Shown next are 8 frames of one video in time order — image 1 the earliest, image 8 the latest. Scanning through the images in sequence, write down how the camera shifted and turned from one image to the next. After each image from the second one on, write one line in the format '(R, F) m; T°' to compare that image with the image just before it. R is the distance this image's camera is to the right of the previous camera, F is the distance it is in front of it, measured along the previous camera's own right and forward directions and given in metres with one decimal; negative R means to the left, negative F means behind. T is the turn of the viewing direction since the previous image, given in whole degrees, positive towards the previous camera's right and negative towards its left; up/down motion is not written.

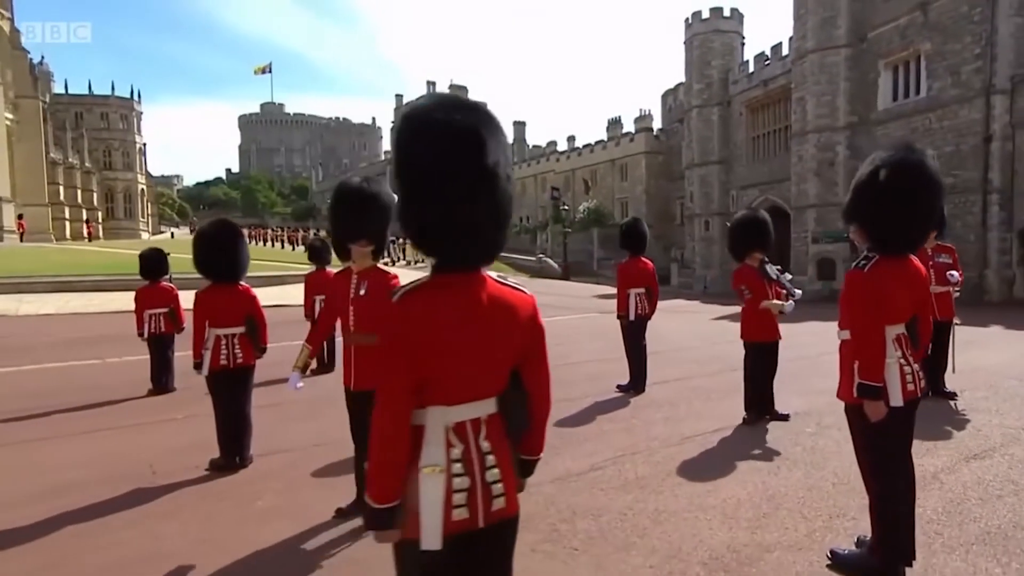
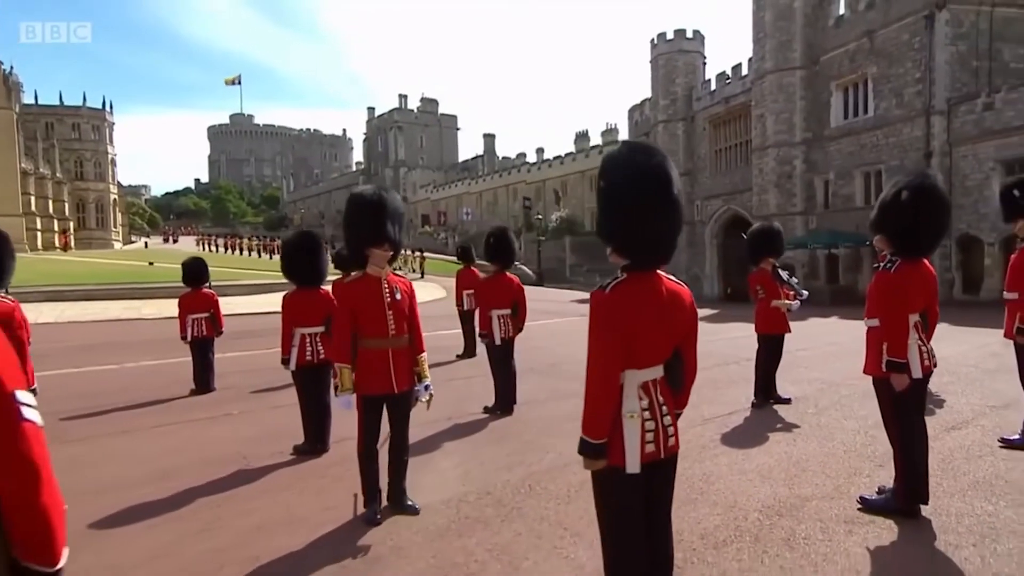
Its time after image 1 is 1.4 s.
(-0.8, -0.7) m; +4°
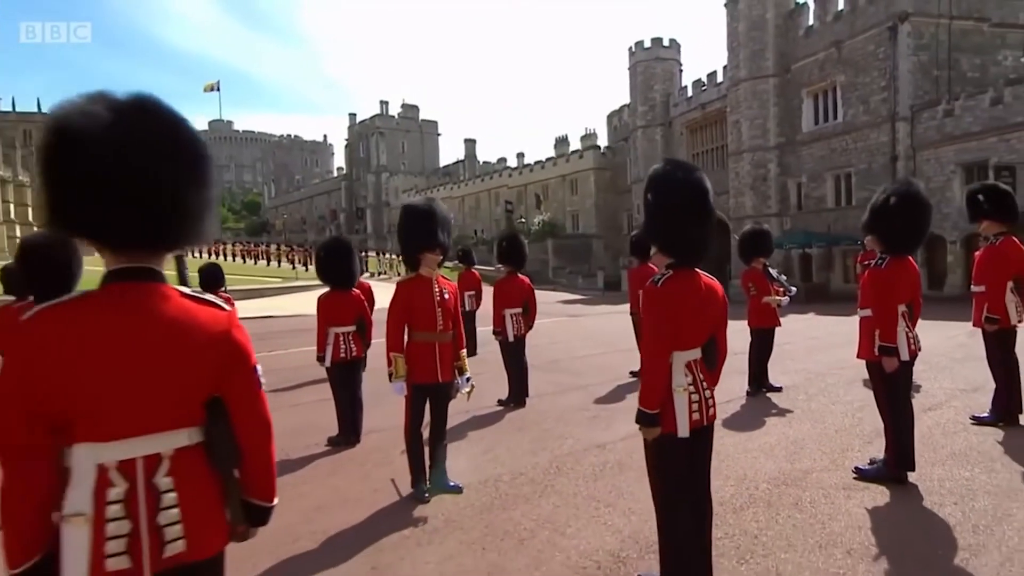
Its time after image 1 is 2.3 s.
(-0.4, -0.4) m; +2°
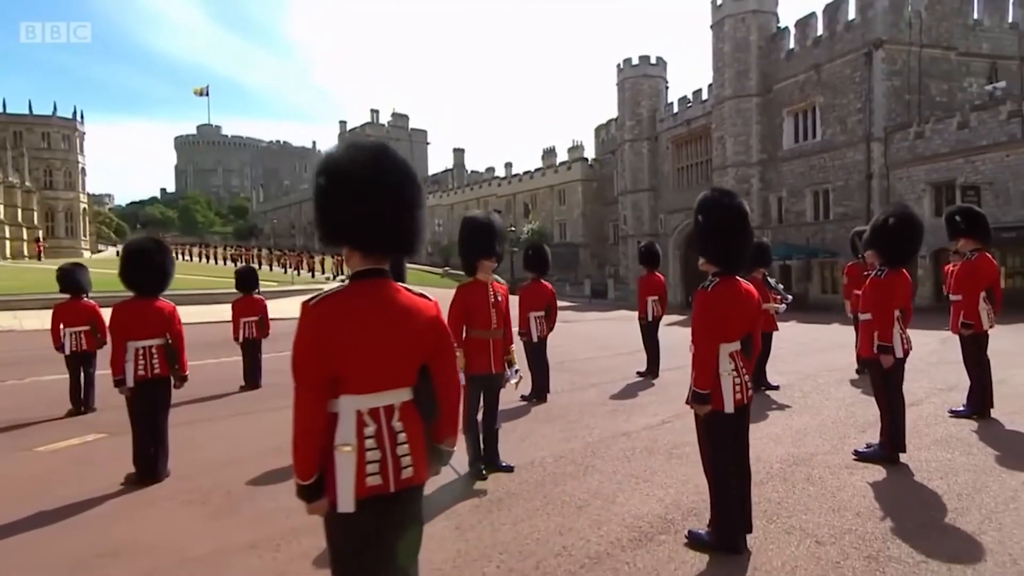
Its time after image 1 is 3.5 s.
(-0.5, -0.6) m; +2°
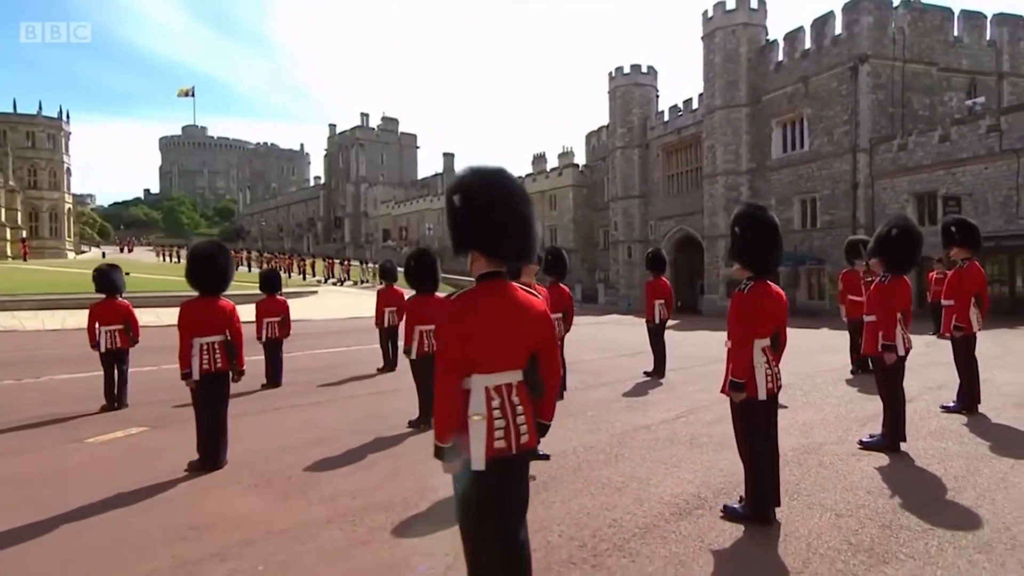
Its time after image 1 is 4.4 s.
(-0.4, -0.4) m; +2°
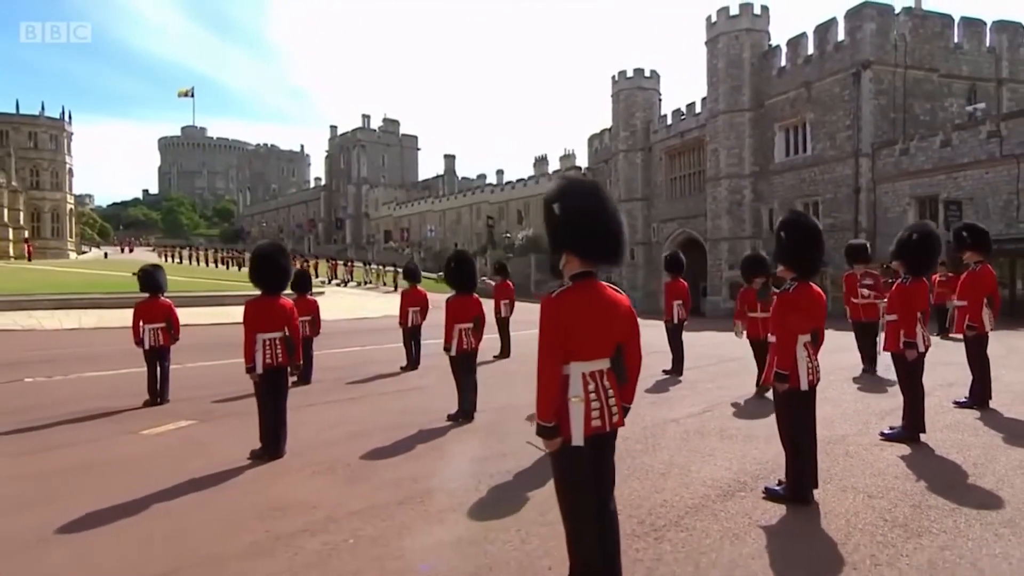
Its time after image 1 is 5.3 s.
(-0.4, -0.3) m; 0°
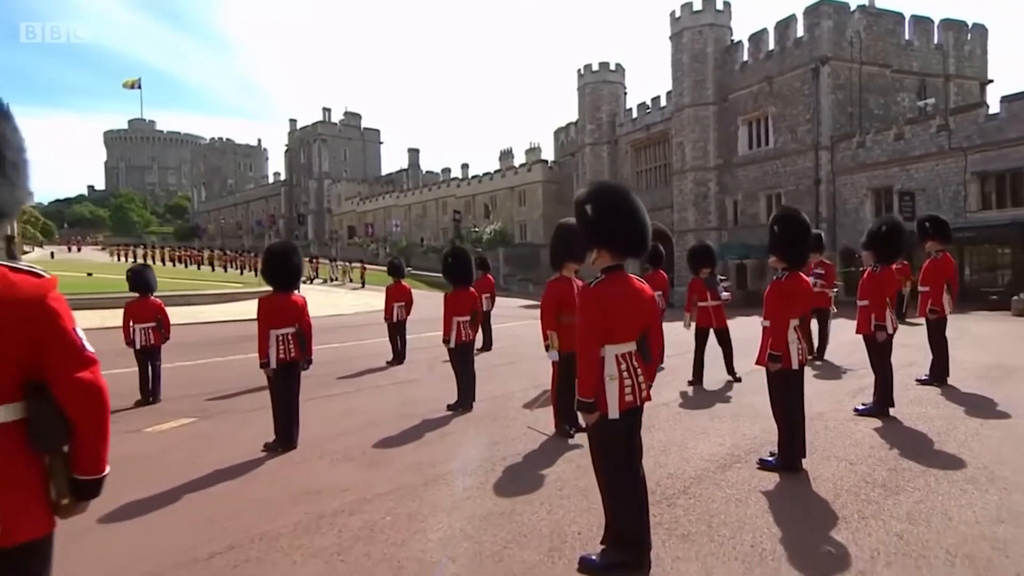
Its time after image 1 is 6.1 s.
(-0.4, -0.3) m; +3°
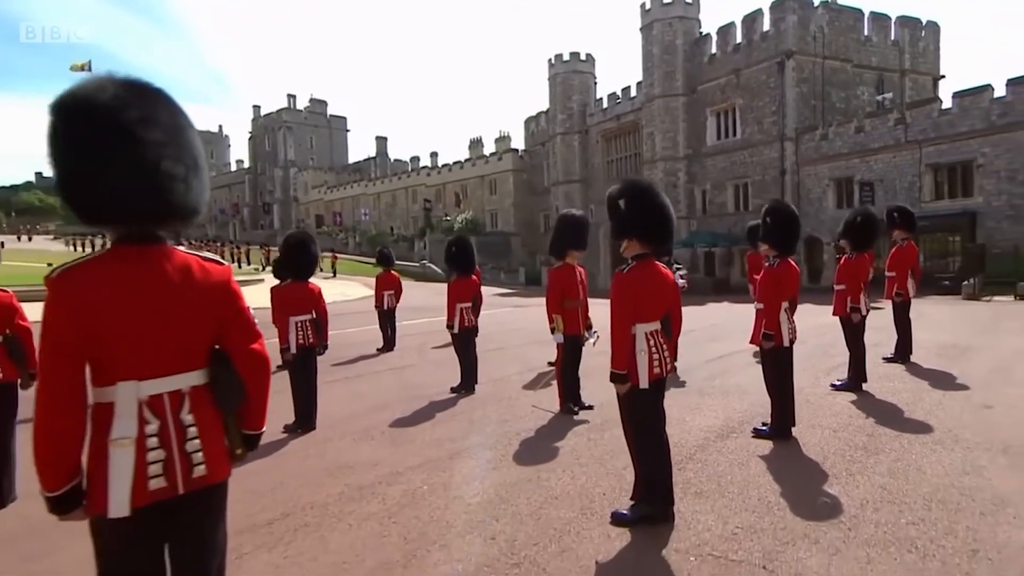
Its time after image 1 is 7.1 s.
(-0.4, -0.4) m; +3°
